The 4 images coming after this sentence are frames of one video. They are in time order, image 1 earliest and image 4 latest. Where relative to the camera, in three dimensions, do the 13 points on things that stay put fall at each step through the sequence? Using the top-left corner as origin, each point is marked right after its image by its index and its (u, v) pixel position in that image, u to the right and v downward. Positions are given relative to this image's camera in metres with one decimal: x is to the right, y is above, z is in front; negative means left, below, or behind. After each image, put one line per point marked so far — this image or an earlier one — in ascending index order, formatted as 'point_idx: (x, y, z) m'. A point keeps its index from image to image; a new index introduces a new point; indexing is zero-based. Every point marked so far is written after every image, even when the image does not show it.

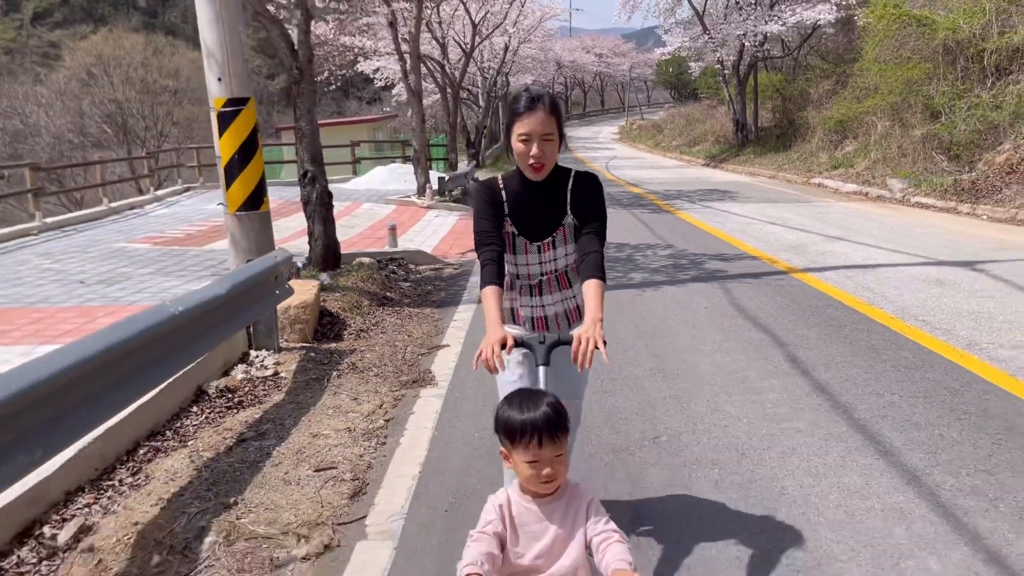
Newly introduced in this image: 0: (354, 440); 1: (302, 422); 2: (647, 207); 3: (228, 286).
0: (-0.8, -0.7, +4.2) m
1: (-1.1, -0.7, +4.4) m
2: (+2.4, +1.4, +15.3) m
3: (-1.6, 0.0, +4.9) m
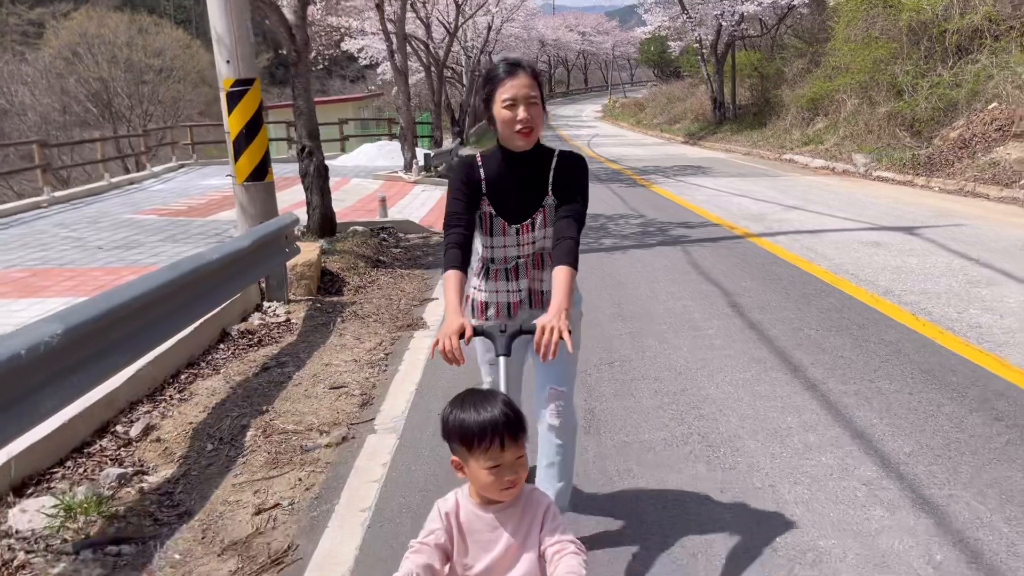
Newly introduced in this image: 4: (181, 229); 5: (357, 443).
0: (-0.9, -0.5, +5.0) m
1: (-1.2, -0.4, +5.2) m
2: (+2.1, +2.0, +16.1) m
3: (-1.8, +0.3, +5.7) m
4: (-4.0, +0.7, +10.2) m
5: (-0.7, -0.7, +3.9) m
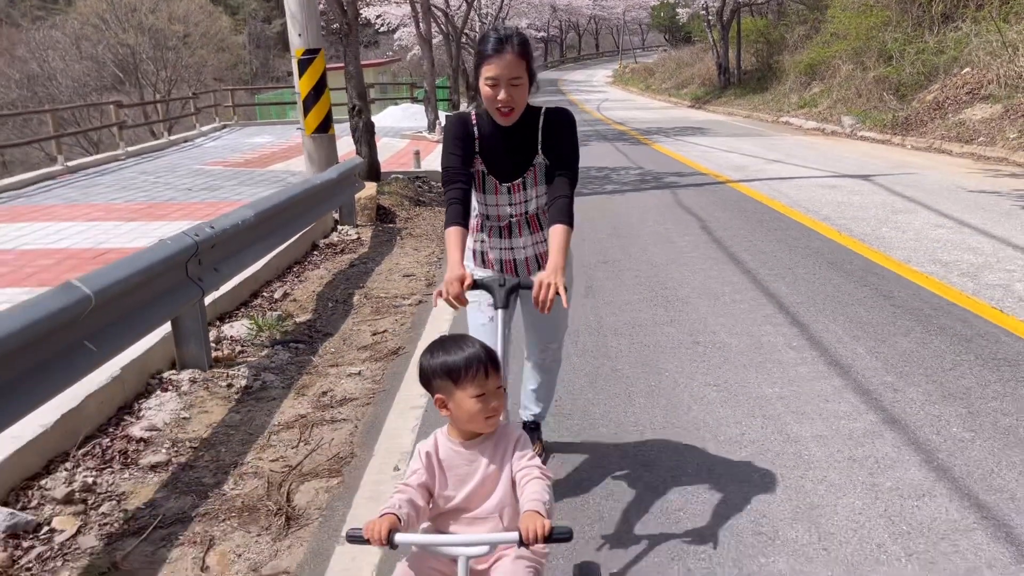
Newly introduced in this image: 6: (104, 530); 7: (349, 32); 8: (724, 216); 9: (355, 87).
0: (-0.7, +0.2, +6.8) m
1: (-1.0, +0.2, +7.0) m
2: (+2.4, +3.1, +17.8) m
3: (-1.6, +1.0, +7.5) m
4: (-3.7, +1.6, +11.9) m
5: (-0.5, -0.1, +5.7) m
6: (-1.4, -0.8, +2.9) m
7: (-2.0, +3.2, +10.7) m
8: (+2.1, +0.7, +8.4) m
9: (-2.0, +2.5, +10.8) m
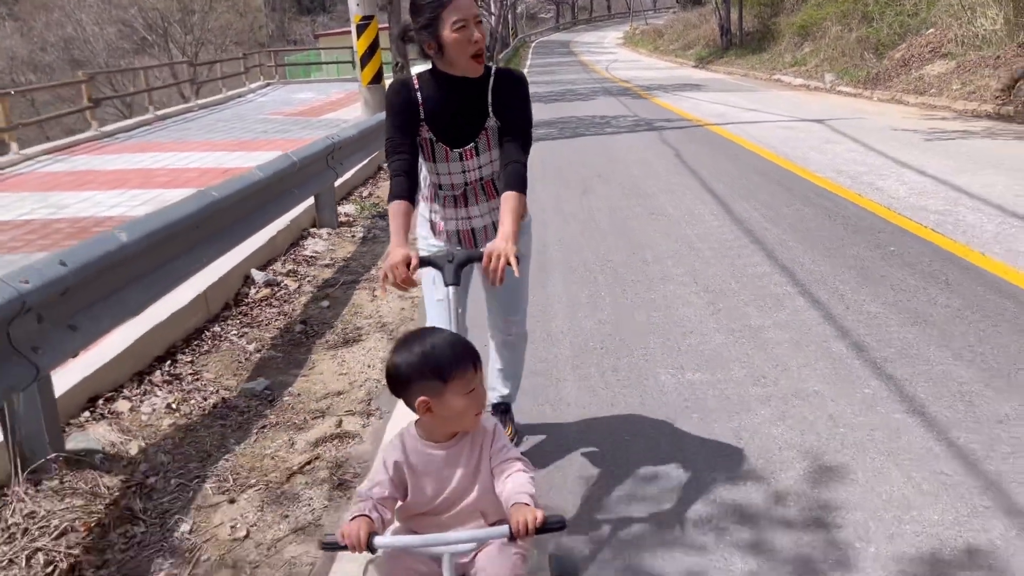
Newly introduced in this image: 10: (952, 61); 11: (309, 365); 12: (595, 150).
0: (-0.5, +1.2, +9.1) m
1: (-0.8, +1.2, +9.4) m
2: (+2.8, +4.5, +19.9) m
3: (-1.4, +2.0, +9.8) m
4: (-3.5, +2.8, +14.3) m
5: (-0.4, +0.8, +8.0) m
6: (-1.2, 0.0, +5.3) m
7: (-1.8, +4.3, +13.0) m
8: (+2.3, +1.8, +10.7) m
9: (-1.7, +3.7, +13.1) m
10: (+8.8, +4.5, +17.0) m
11: (-0.9, -0.4, +4.0) m
12: (+1.1, +1.9, +11.4) m
